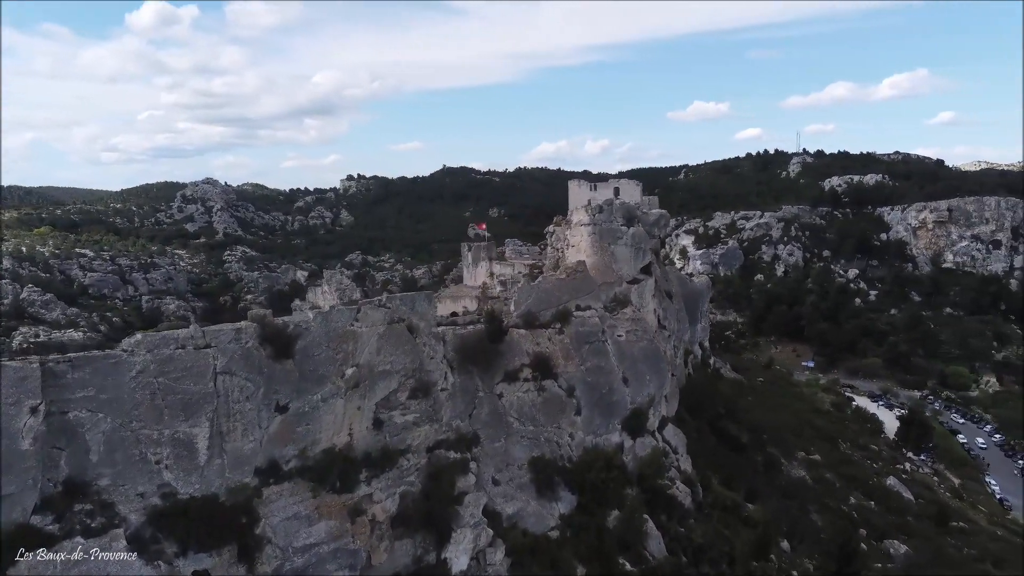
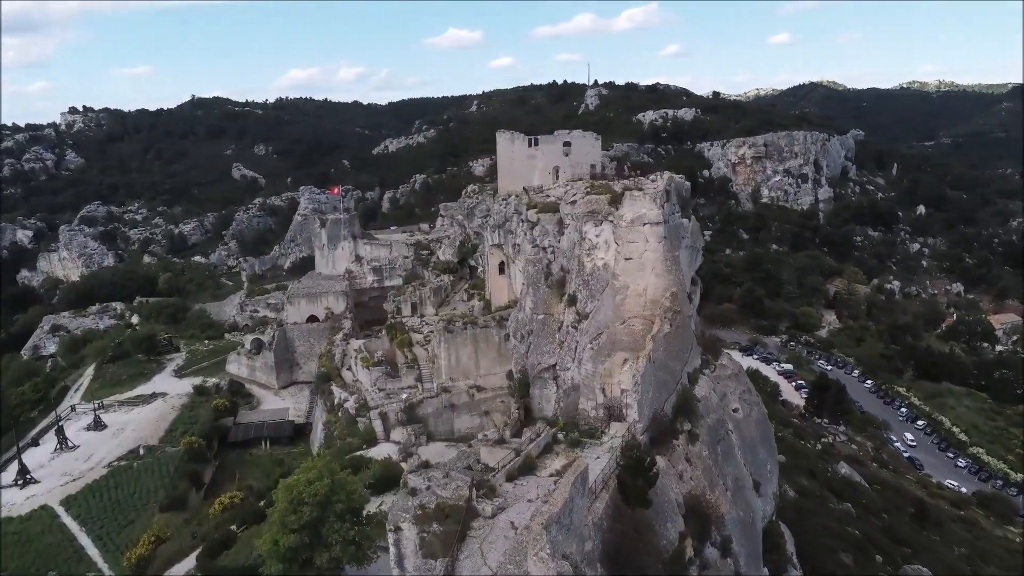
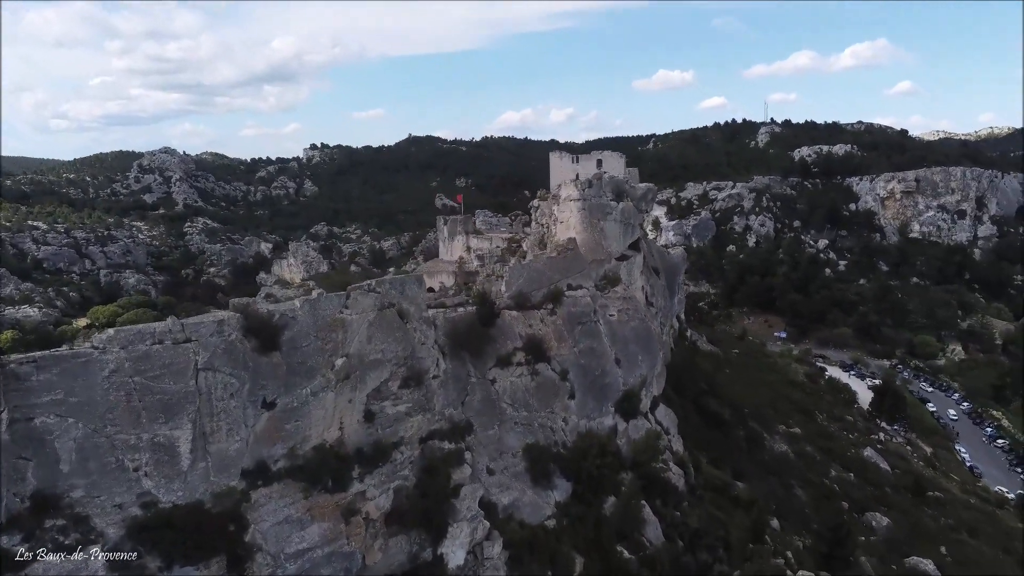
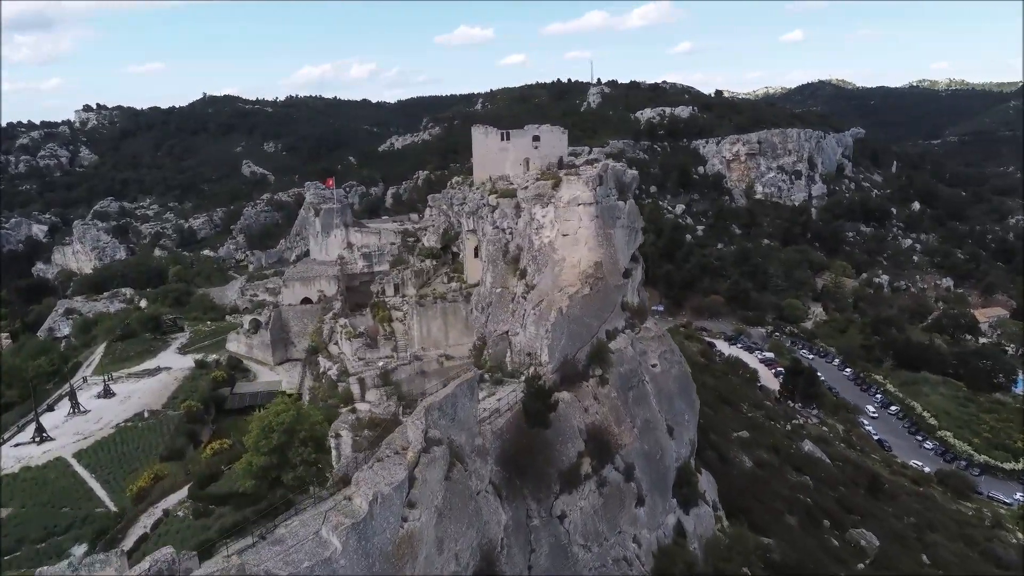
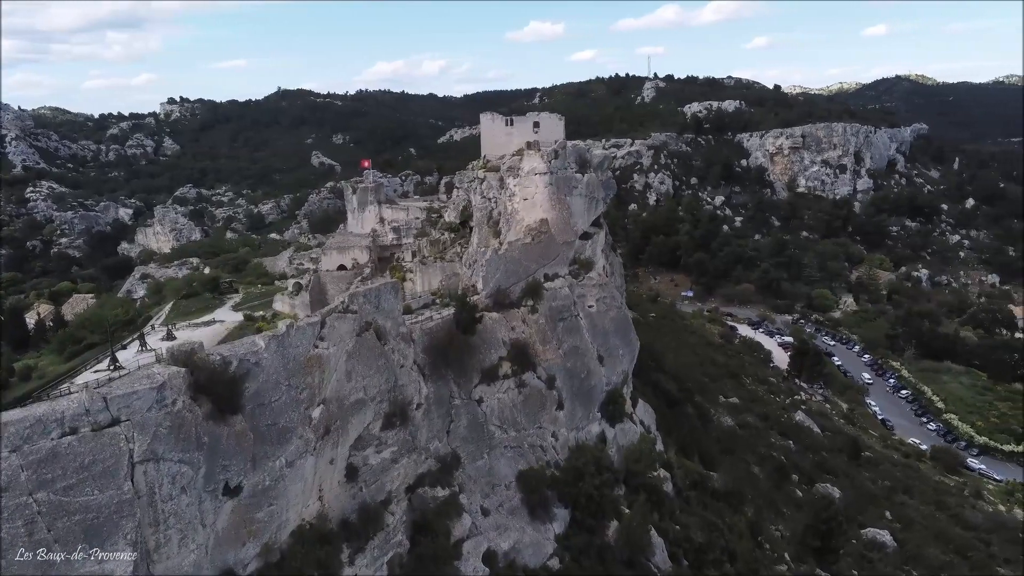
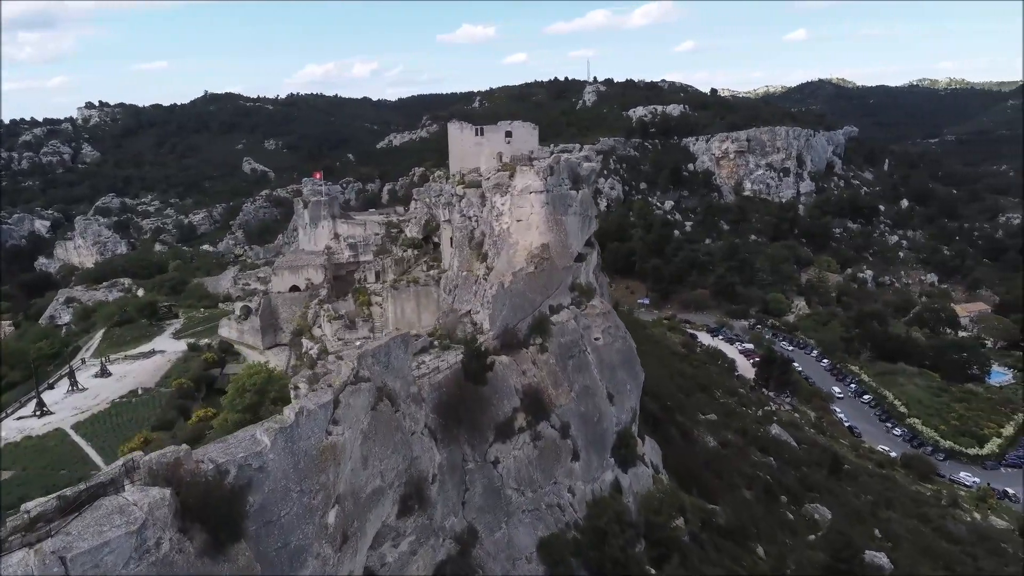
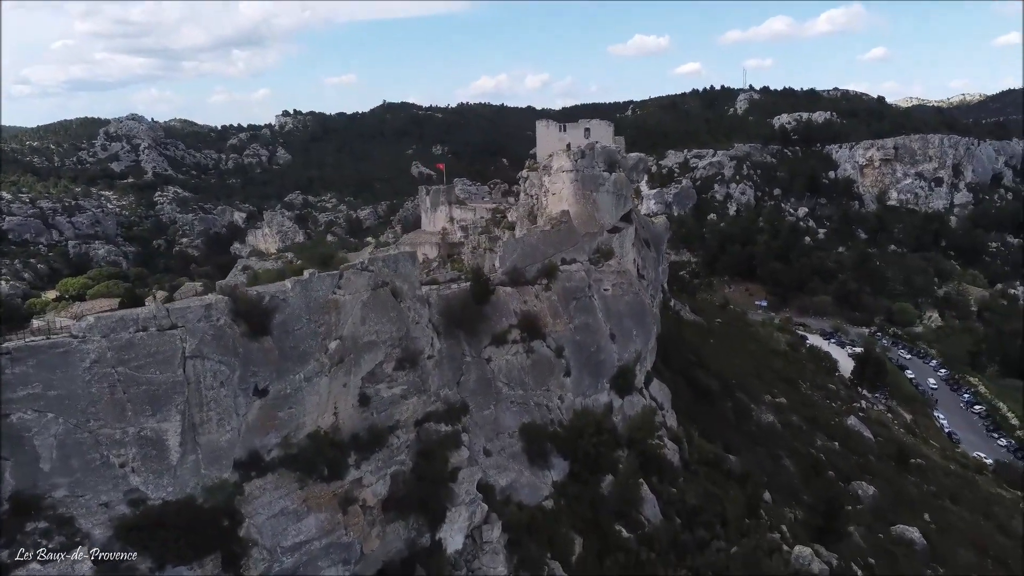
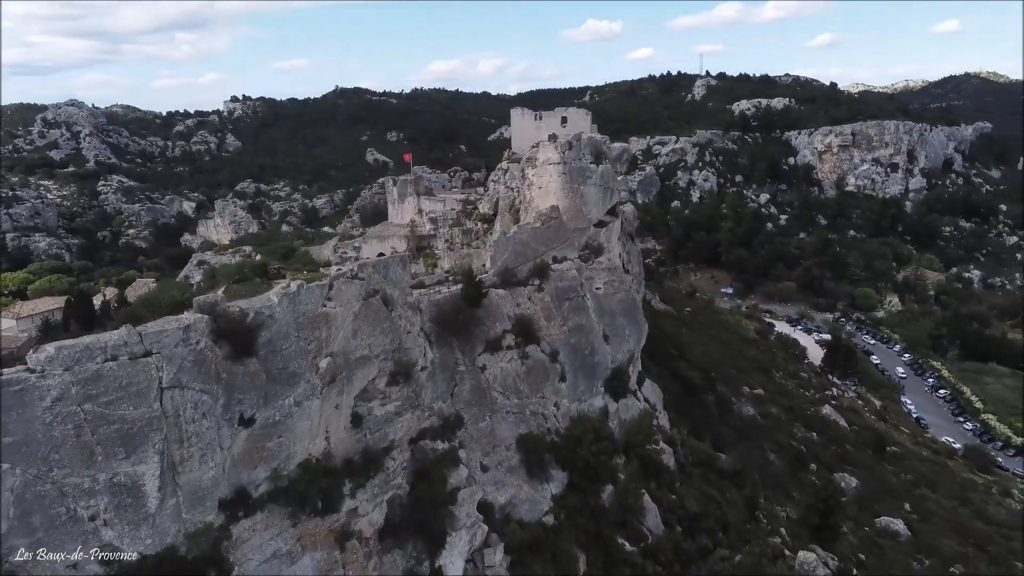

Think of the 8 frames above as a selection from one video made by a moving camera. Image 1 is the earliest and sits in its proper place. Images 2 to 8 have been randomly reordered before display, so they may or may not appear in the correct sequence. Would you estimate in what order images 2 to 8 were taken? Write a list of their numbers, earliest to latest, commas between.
3, 7, 8, 5, 6, 4, 2
